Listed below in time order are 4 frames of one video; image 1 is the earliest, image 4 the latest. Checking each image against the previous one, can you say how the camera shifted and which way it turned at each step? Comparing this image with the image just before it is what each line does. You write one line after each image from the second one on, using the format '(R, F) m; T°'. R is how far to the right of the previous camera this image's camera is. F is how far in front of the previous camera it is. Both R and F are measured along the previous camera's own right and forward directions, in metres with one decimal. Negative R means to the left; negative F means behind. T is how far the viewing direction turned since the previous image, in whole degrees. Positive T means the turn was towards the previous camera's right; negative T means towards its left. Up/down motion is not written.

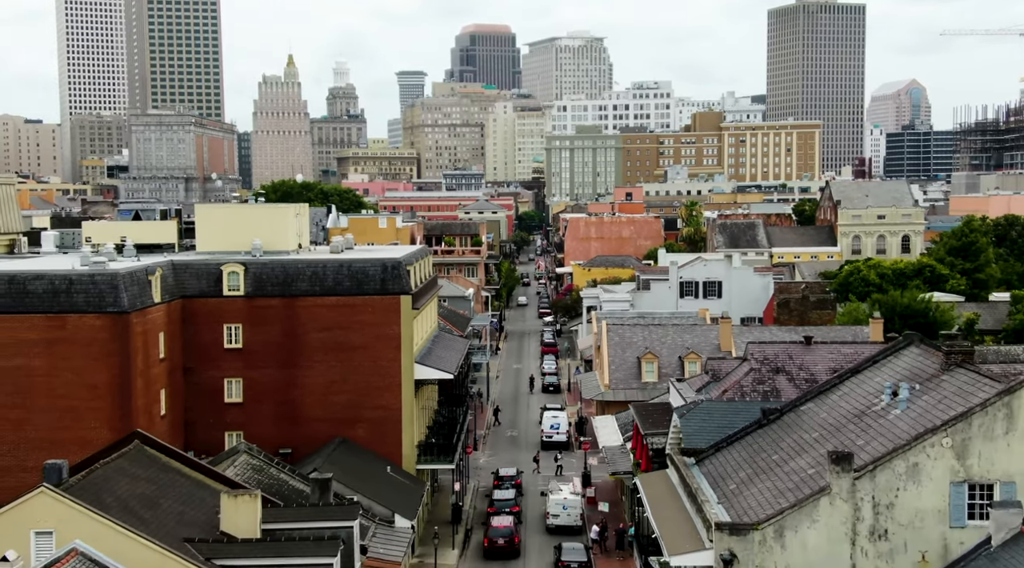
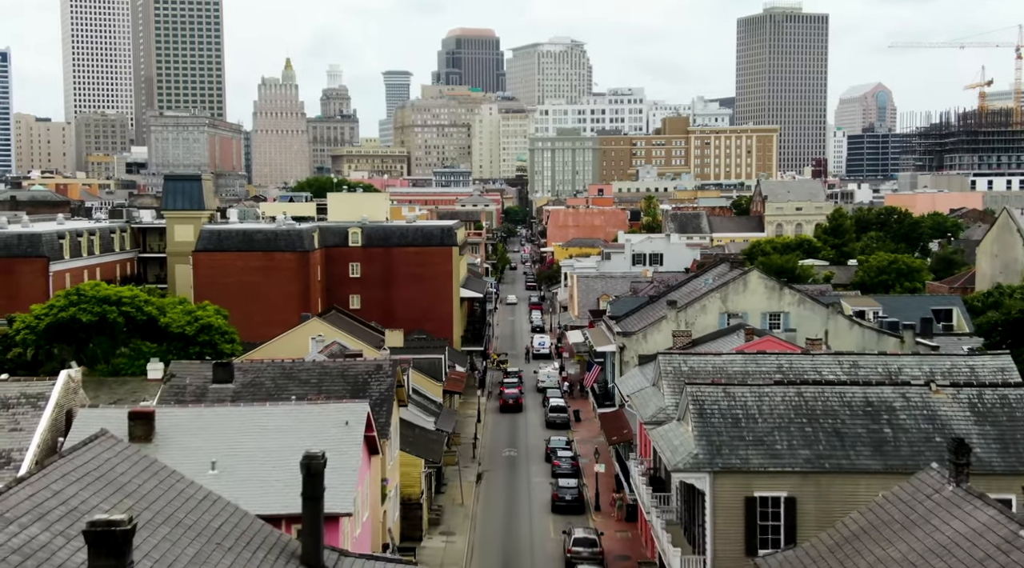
(-1.5, -27.6) m; +1°
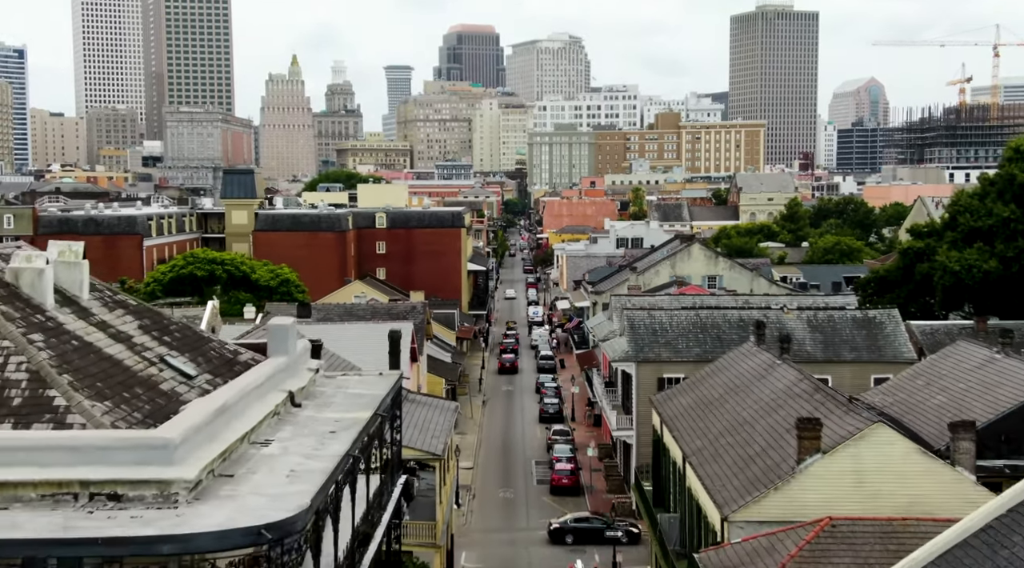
(+0.1, -14.6) m; 0°
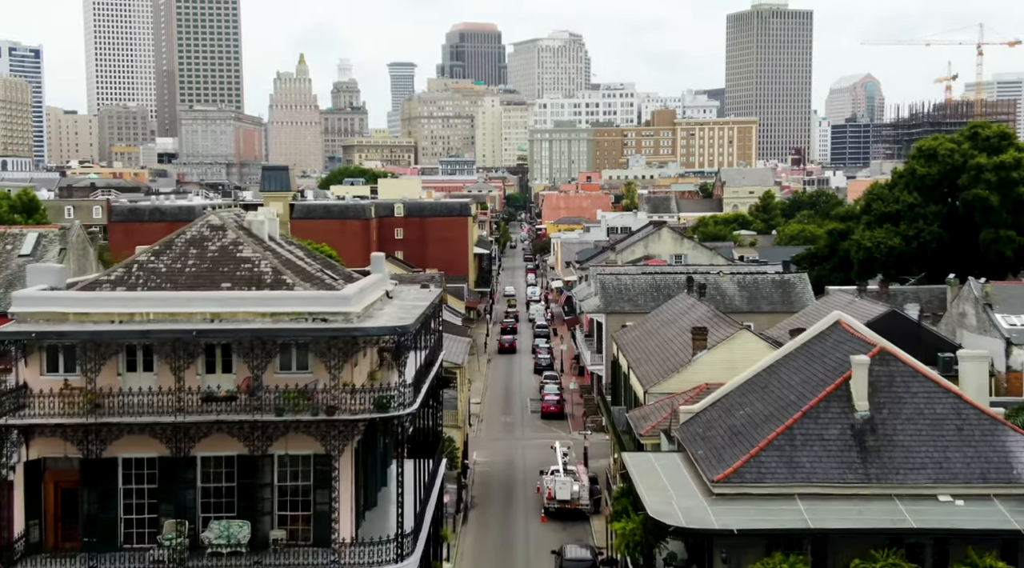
(+0.2, -12.8) m; 0°
